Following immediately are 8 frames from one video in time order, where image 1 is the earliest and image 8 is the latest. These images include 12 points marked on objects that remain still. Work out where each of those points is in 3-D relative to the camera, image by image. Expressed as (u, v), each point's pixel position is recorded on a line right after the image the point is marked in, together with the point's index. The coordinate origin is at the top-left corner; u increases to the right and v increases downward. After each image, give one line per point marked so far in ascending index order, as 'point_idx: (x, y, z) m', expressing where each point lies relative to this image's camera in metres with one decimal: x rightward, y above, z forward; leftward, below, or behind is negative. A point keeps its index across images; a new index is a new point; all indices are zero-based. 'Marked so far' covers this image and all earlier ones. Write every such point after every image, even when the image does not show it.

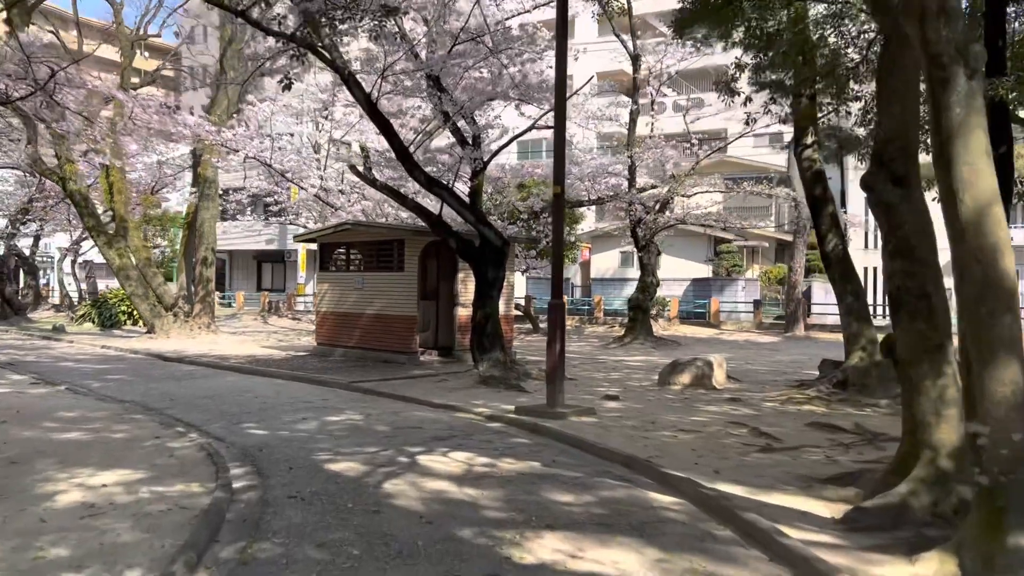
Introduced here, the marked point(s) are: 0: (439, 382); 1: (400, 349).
0: (-1.1, -1.4, +12.9) m
1: (-2.0, -1.1, +15.6) m
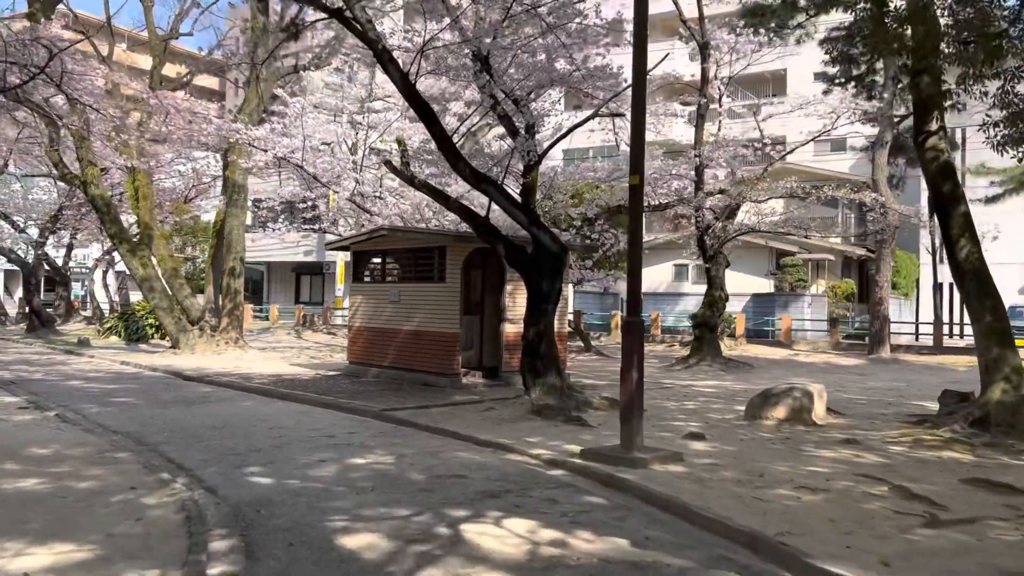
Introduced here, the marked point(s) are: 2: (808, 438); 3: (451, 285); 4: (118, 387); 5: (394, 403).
0: (-0.3, -1.6, +11.0) m
1: (-1.2, -1.3, +13.7) m
2: (+3.2, -1.6, +9.3) m
3: (-1.0, 0.0, +13.7) m
4: (-6.5, -1.6, +14.3) m
5: (-1.6, -1.5, +11.6) m
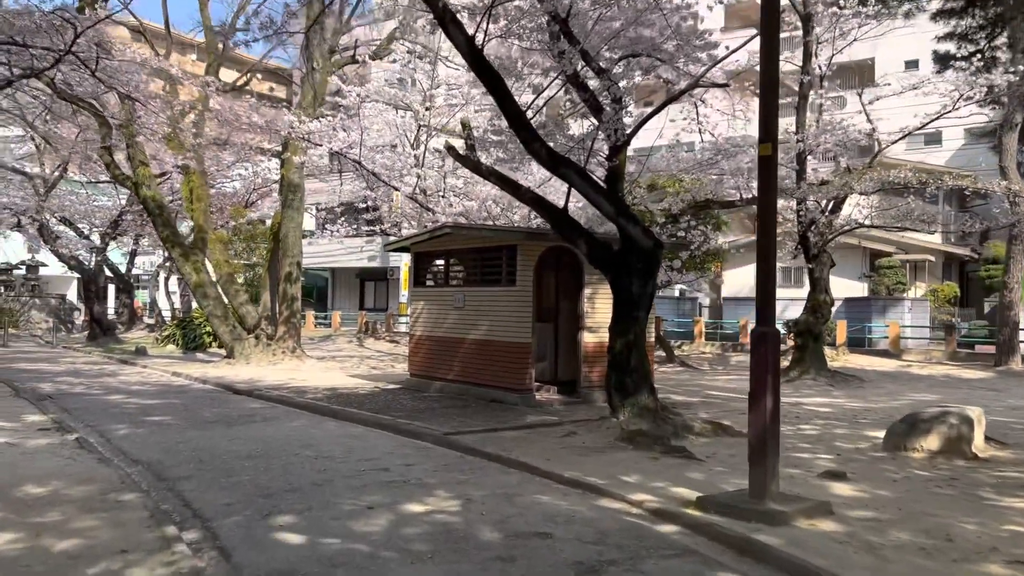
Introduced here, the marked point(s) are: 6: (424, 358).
0: (+0.6, -1.6, +9.3) m
1: (0.0, -1.4, +12.1) m
2: (+3.9, -1.6, +7.3) m
3: (+0.1, 0.0, +12.0) m
4: (-5.3, -1.7, +13.1) m
5: (-0.6, -1.6, +10.0) m
6: (-1.4, -1.1, +14.1) m
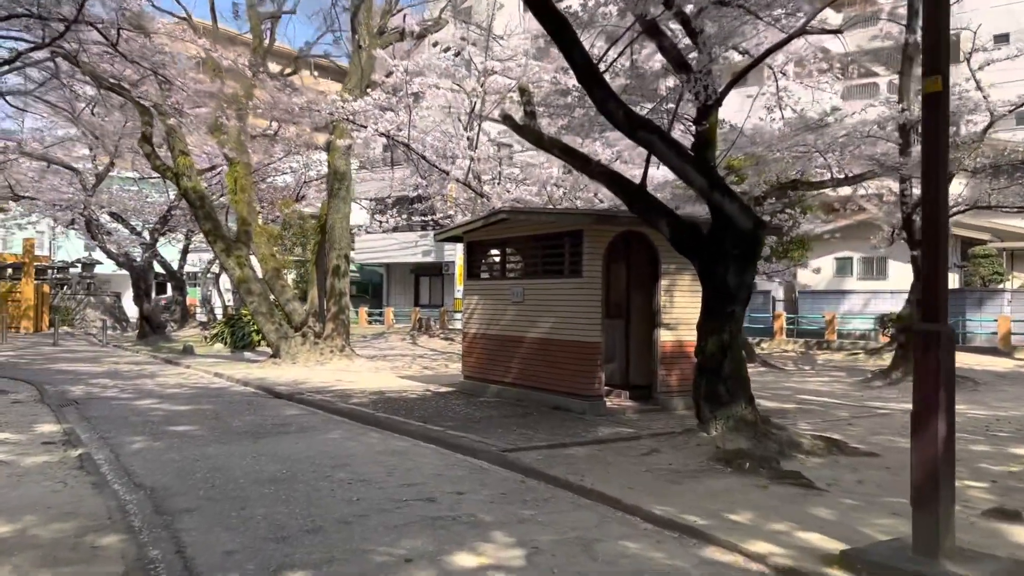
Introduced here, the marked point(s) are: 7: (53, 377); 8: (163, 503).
0: (+1.2, -1.5, +7.8) m
1: (+0.8, -1.3, +10.6) m
2: (+4.5, -1.5, +5.6) m
3: (+0.9, +0.1, +10.5) m
4: (-4.4, -1.7, +11.9) m
5: (+0.1, -1.5, +8.5) m
6: (-0.5, -1.0, +12.7) m
7: (-8.5, -1.7, +16.2) m
8: (-2.5, -1.5, +6.3) m
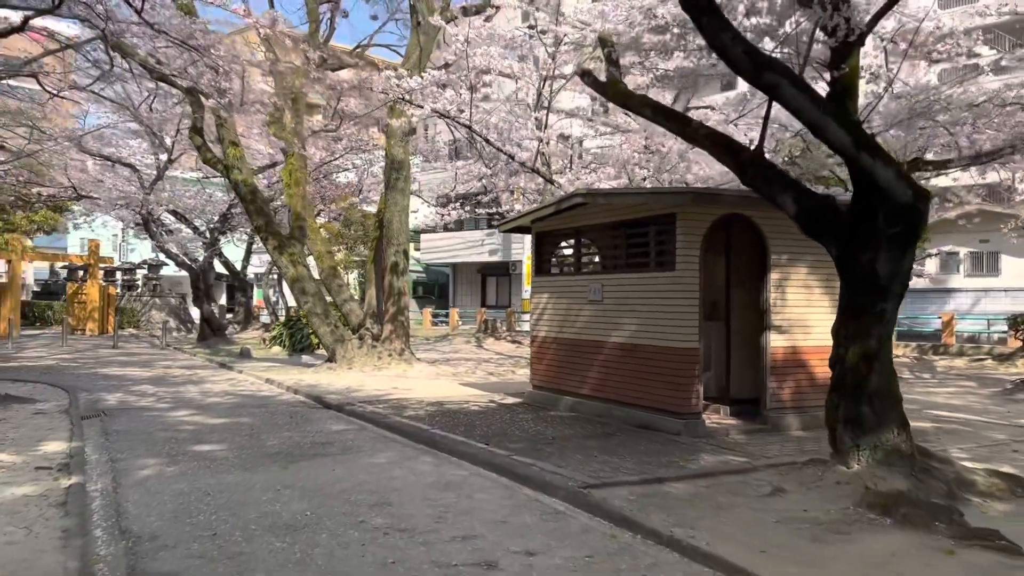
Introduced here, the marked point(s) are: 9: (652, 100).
0: (+1.8, -1.5, +6.0) m
1: (+1.6, -1.2, +8.9) m
2: (+4.9, -1.4, +3.6) m
3: (+1.7, +0.1, +8.7) m
4: (-3.5, -1.6, +10.6) m
5: (+0.7, -1.4, +6.8) m
6: (+0.5, -1.0, +11.0) m
7: (-7.2, -1.7, +15.1) m
8: (-2.0, -1.5, +4.8) m
9: (+1.1, +1.5, +7.1) m
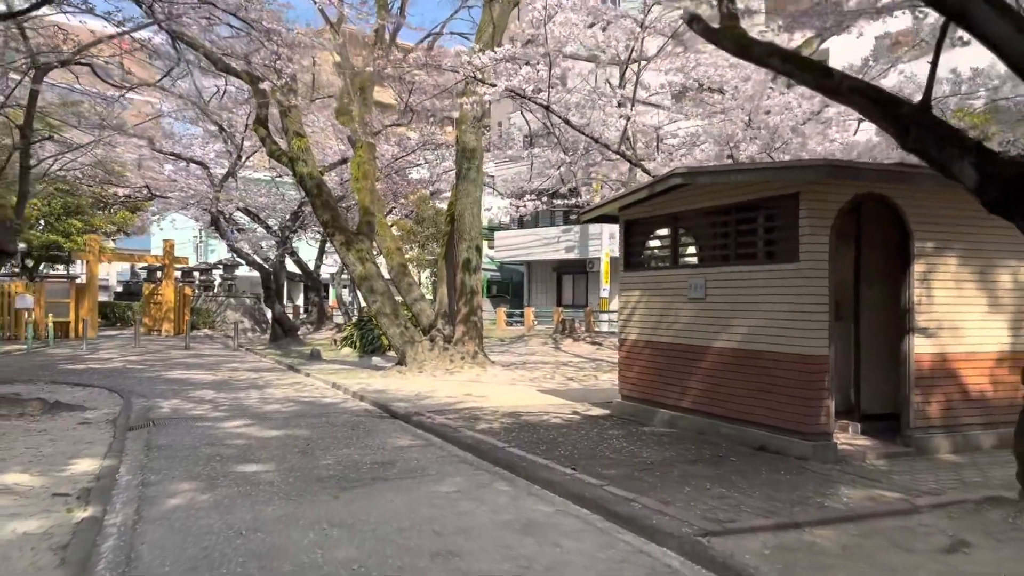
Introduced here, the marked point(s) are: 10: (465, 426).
0: (+2.4, -1.4, +4.6) m
1: (+2.4, -1.2, +7.4) m
2: (+5.2, -1.4, +1.9) m
3: (+2.5, +0.2, +7.3) m
4: (-2.5, -1.6, +9.6) m
5: (+1.3, -1.4, +5.5) m
6: (+1.4, -1.0, +9.7) m
7: (-5.9, -1.7, +14.4) m
8: (-1.6, -1.5, +3.6) m
9: (+1.8, +1.6, +5.7) m
10: (-0.5, -1.5, +9.7) m
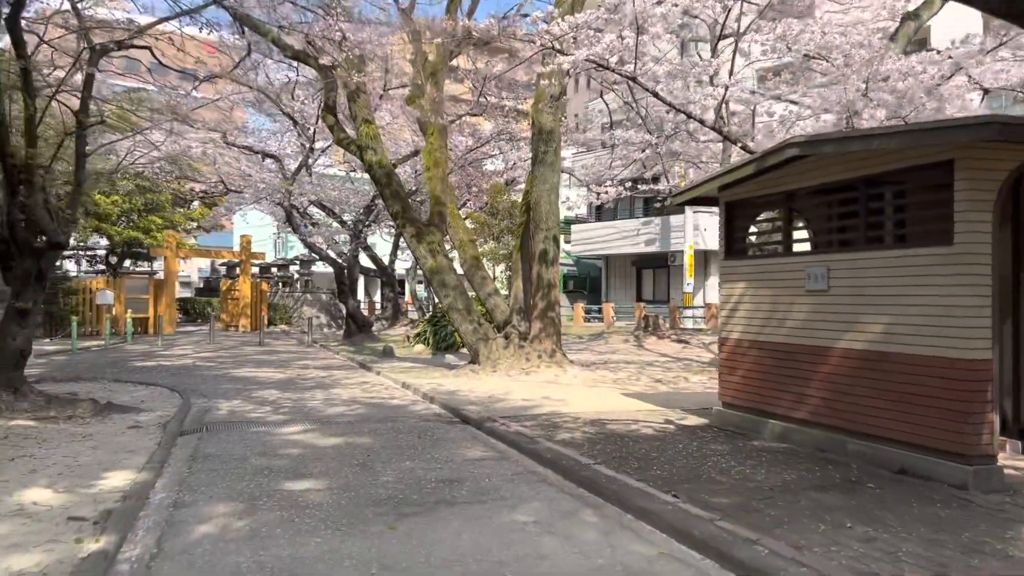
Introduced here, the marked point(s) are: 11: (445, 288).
0: (+2.7, -1.4, +3.2) m
1: (+3.0, -1.1, +6.1) m
2: (+5.3, -1.3, +0.3) m
3: (+3.1, +0.3, +5.9) m
4: (-1.7, -1.5, +8.6) m
5: (+1.8, -1.3, +4.2) m
6: (+2.3, -0.9, +8.4) m
7: (-4.6, -1.6, +13.8) m
8: (-1.3, -1.4, +2.7) m
9: (+2.2, +1.6, +4.4) m
10: (+0.3, -1.5, +8.6) m
11: (-1.2, 0.0, +15.9) m
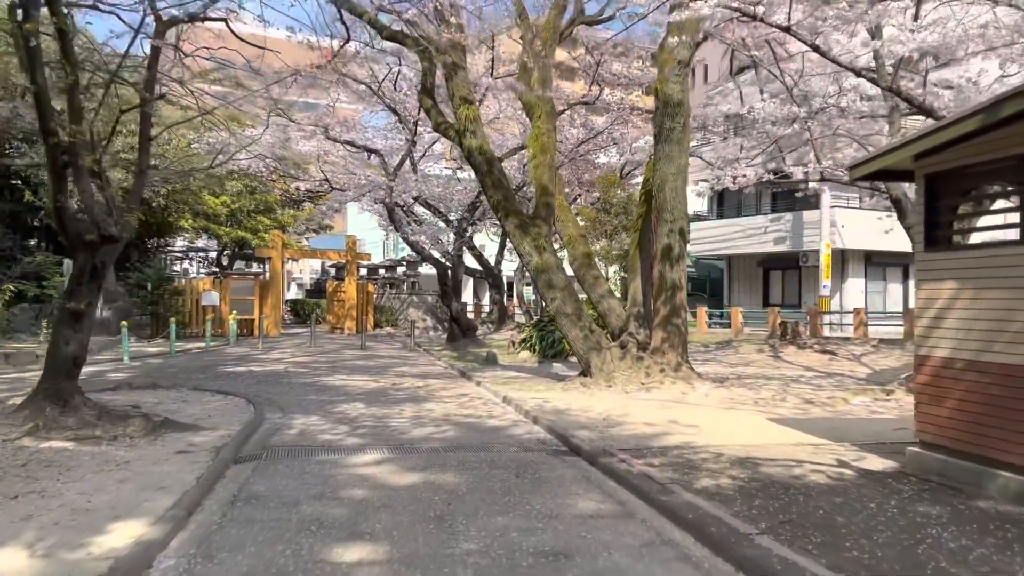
0: (+3.0, -1.3, +1.0) m
1: (+3.6, -1.1, +3.8) m
2: (+5.2, -1.3, -2.2) m
3: (+3.7, +0.3, +3.6) m
4: (-0.7, -1.5, +6.9) m
5: (+2.2, -1.3, +2.1) m
6: (+3.2, -0.9, +6.2) m
7: (-3.0, -1.6, +12.4) m
8: (-1.1, -1.4, +0.9) m
9: (+2.6, +1.6, +2.2) m
10: (+1.3, -1.5, +6.6) m
11: (+0.7, 0.0, +14.0) m
